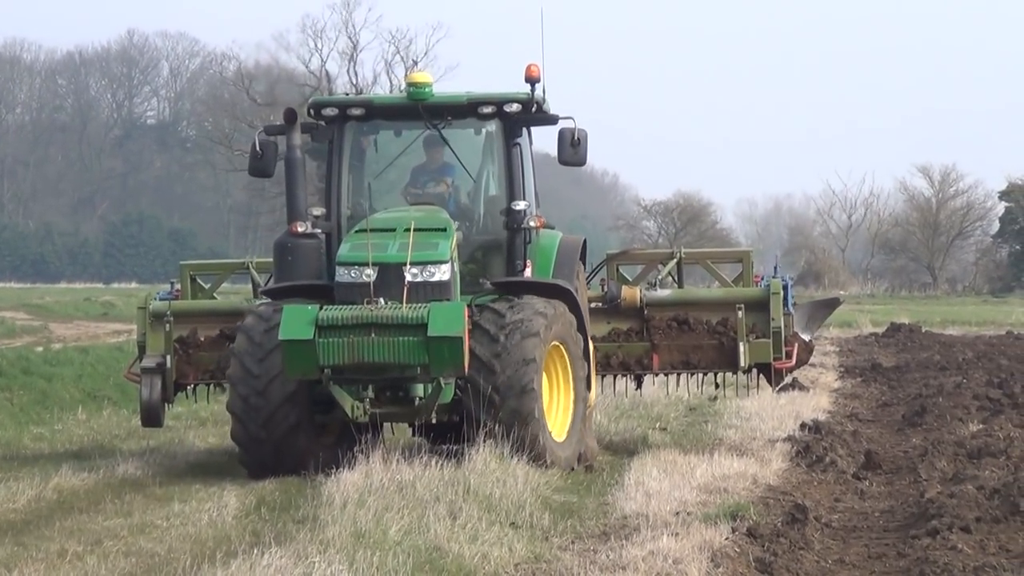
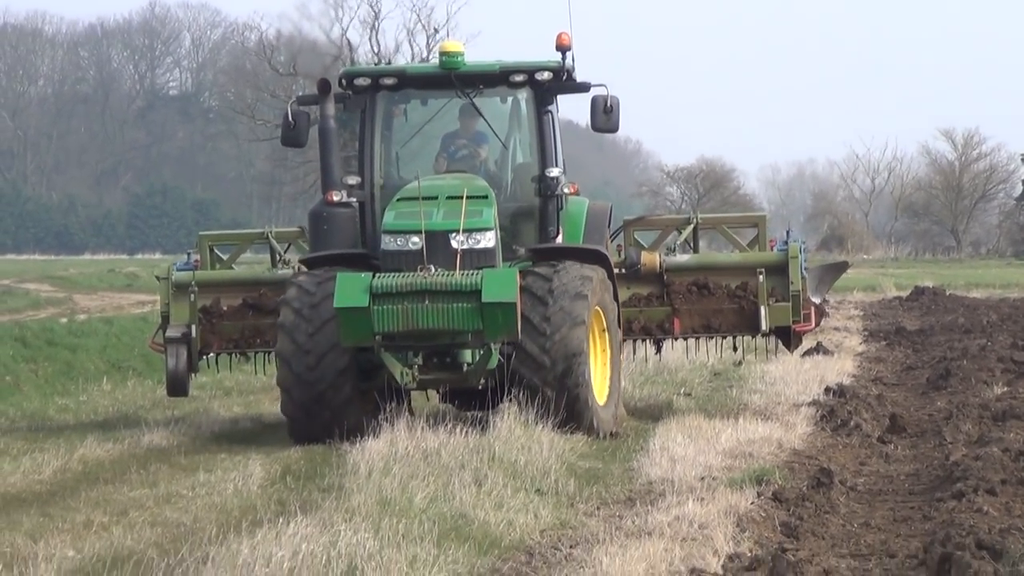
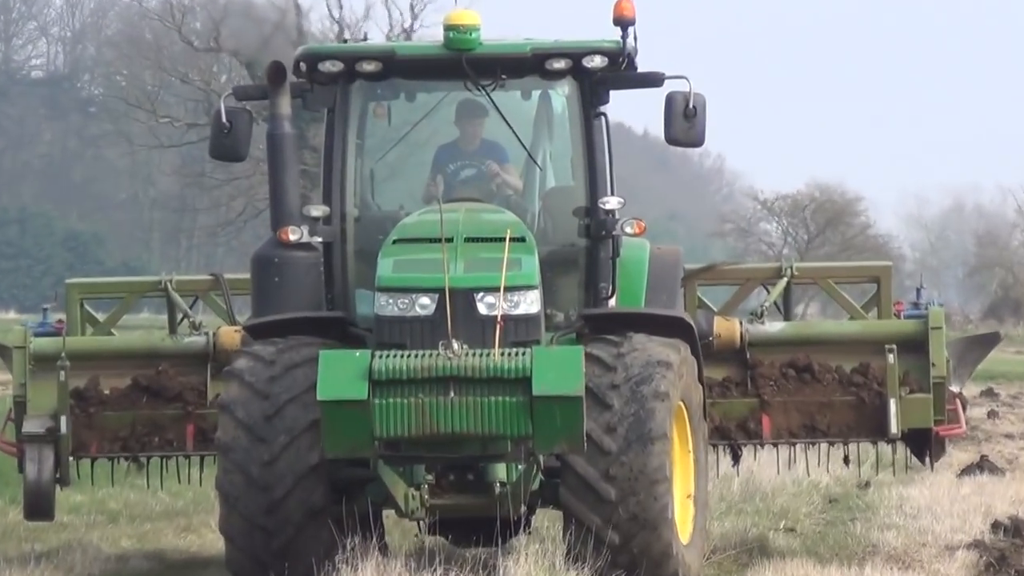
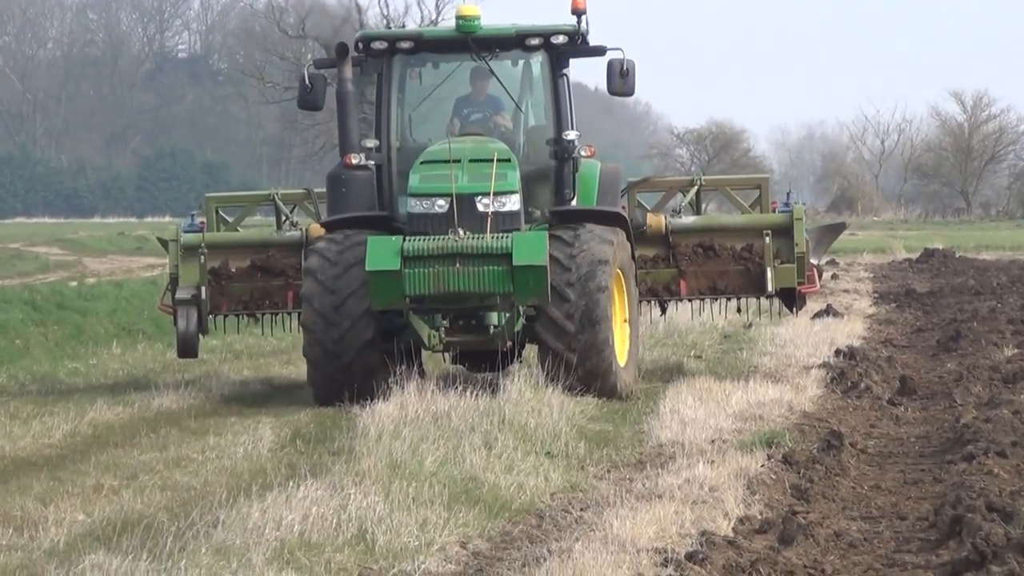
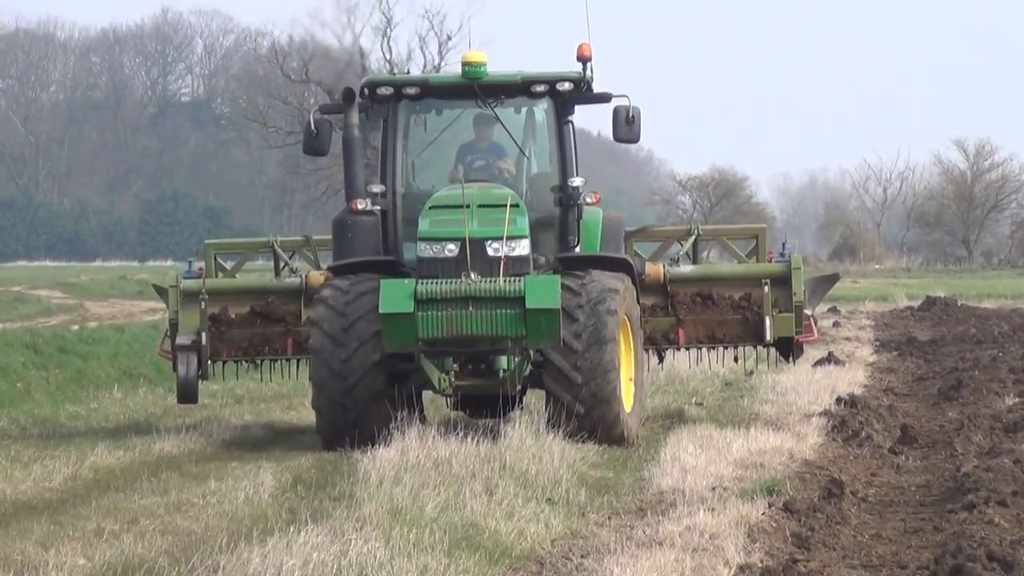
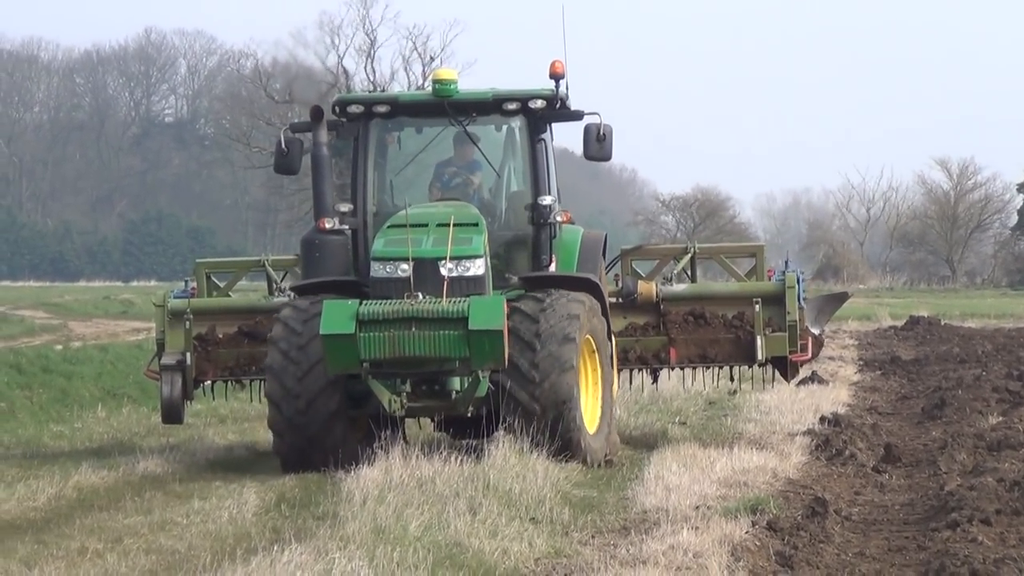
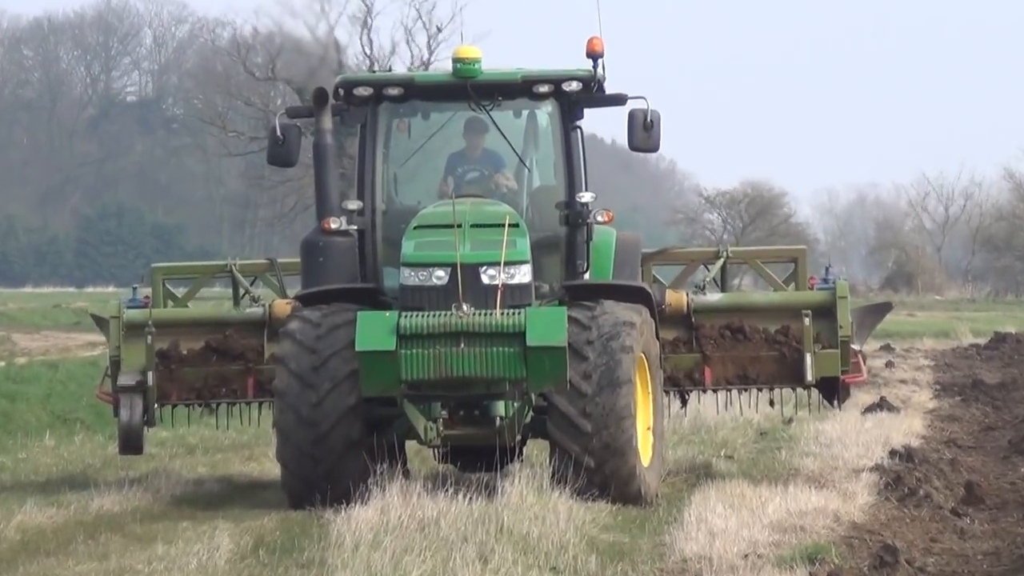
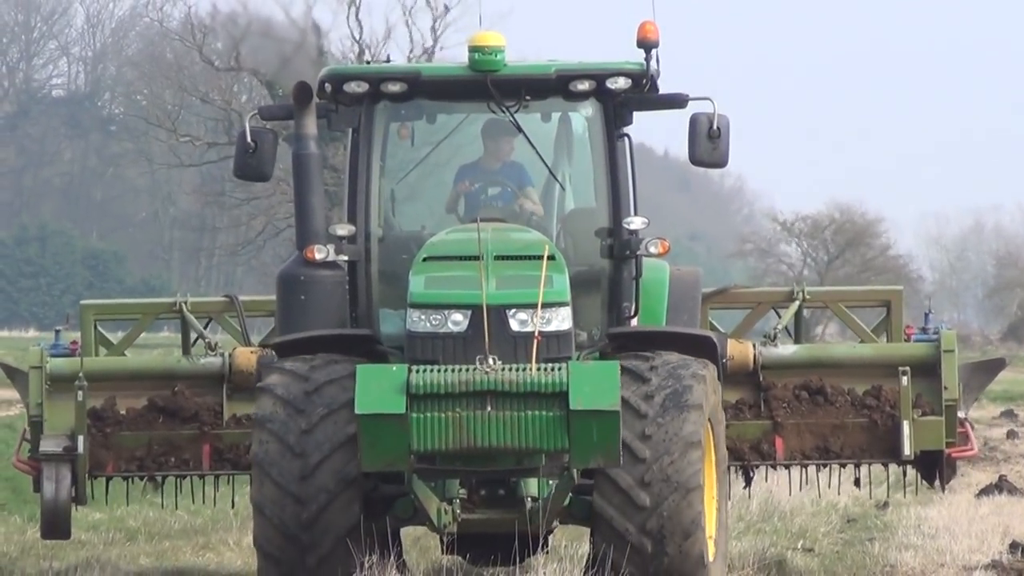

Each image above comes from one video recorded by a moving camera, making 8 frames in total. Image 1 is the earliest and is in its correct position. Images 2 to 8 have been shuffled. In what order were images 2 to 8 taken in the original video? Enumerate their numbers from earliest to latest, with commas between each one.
6, 2, 4, 5, 7, 3, 8
